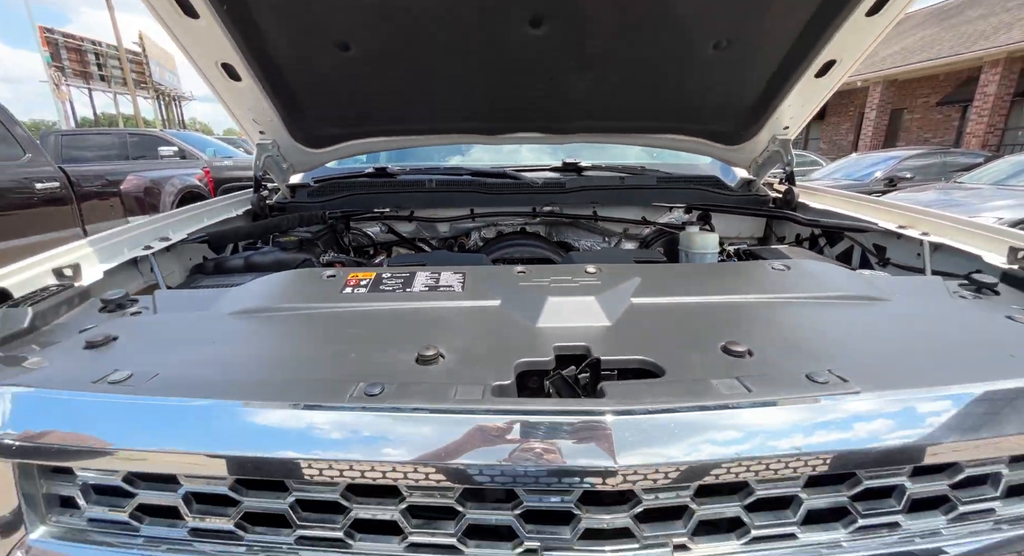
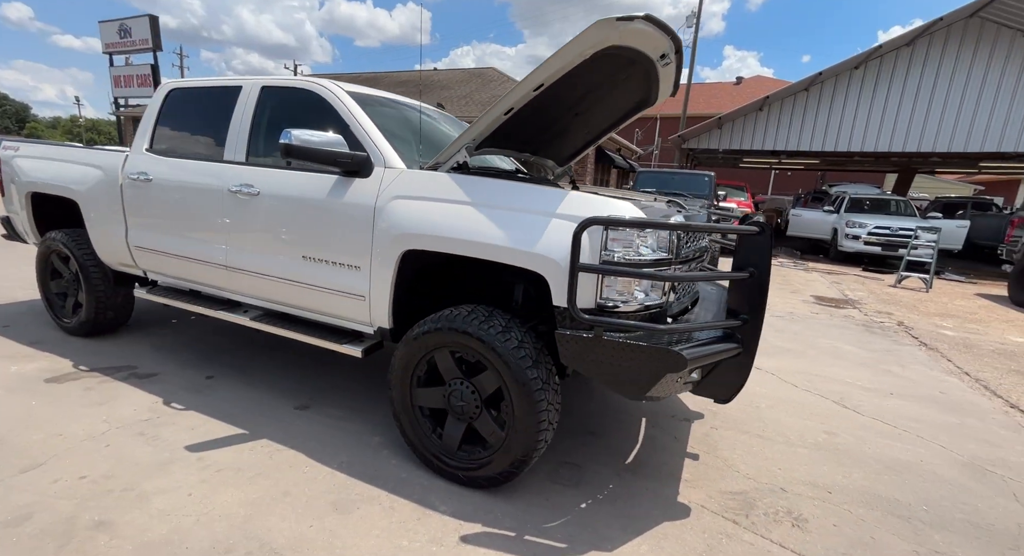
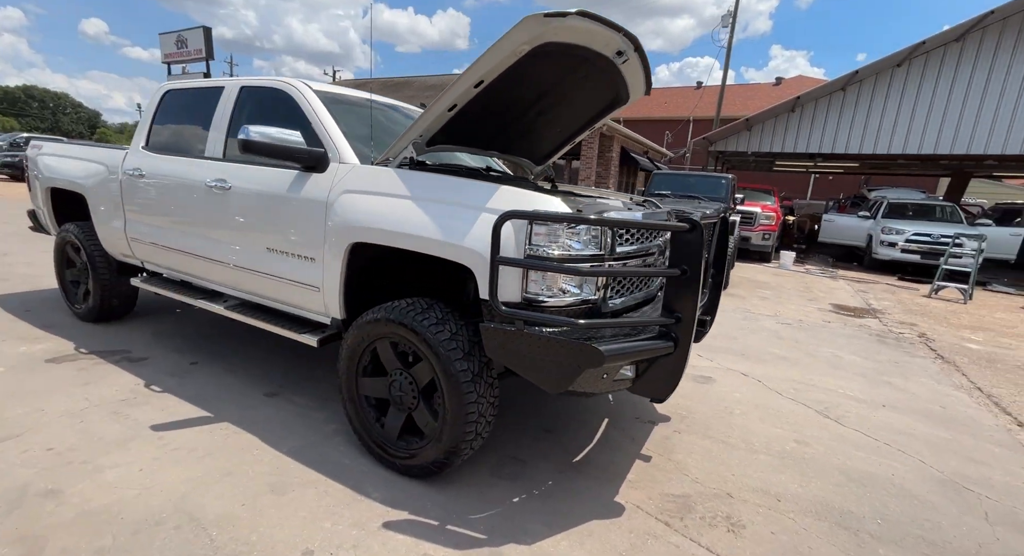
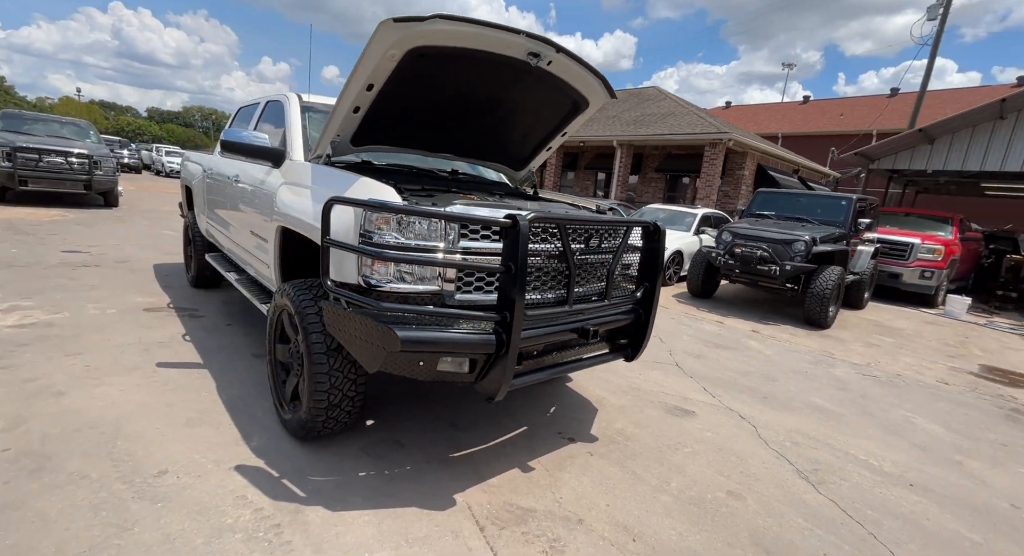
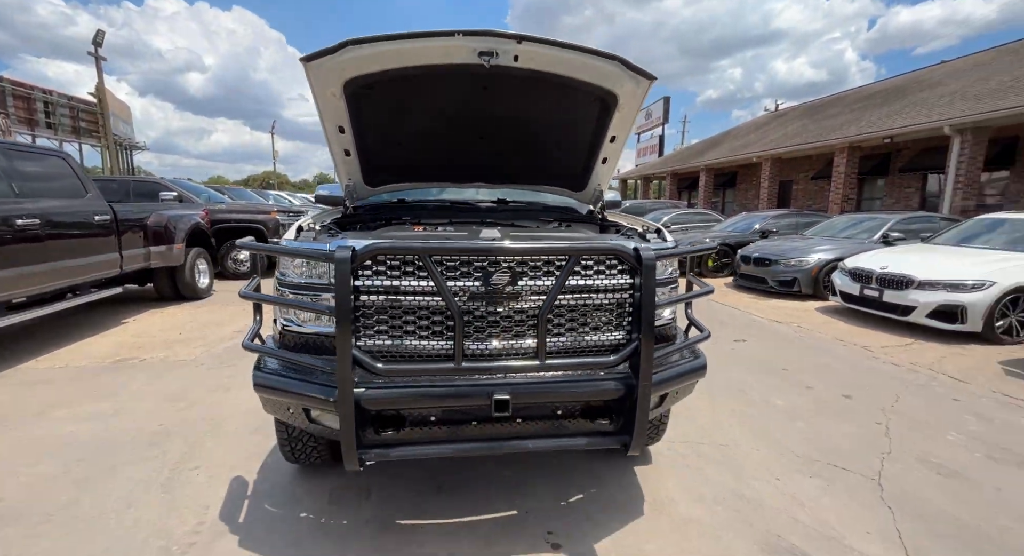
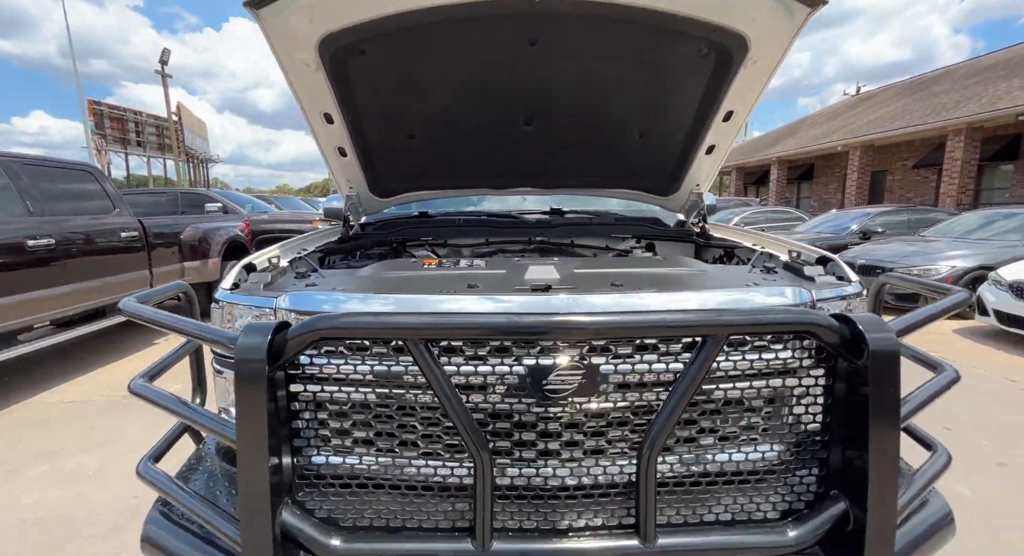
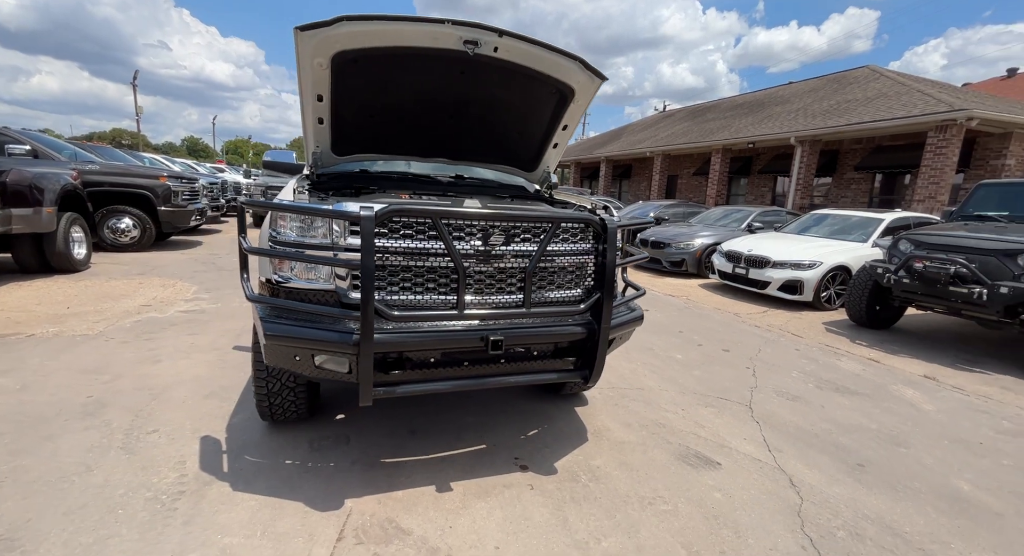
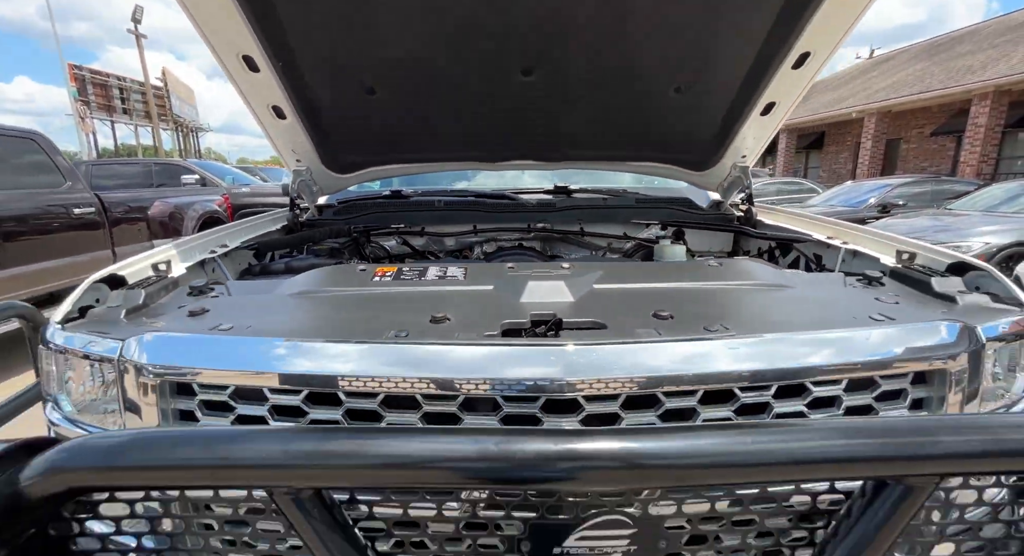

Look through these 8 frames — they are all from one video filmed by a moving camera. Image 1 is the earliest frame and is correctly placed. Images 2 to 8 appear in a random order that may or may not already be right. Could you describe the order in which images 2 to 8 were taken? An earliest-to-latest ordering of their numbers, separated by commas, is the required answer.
8, 6, 5, 7, 4, 3, 2
